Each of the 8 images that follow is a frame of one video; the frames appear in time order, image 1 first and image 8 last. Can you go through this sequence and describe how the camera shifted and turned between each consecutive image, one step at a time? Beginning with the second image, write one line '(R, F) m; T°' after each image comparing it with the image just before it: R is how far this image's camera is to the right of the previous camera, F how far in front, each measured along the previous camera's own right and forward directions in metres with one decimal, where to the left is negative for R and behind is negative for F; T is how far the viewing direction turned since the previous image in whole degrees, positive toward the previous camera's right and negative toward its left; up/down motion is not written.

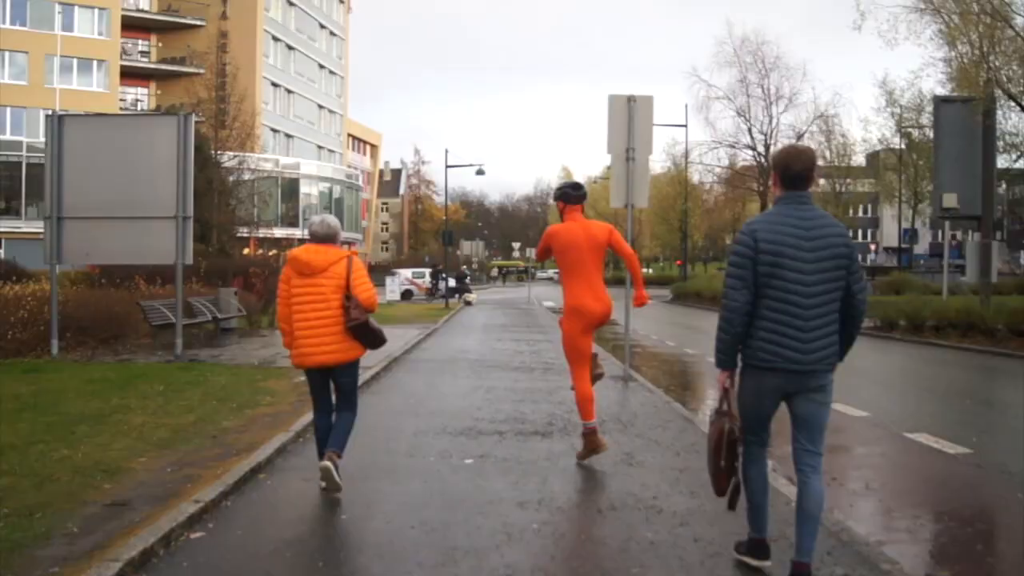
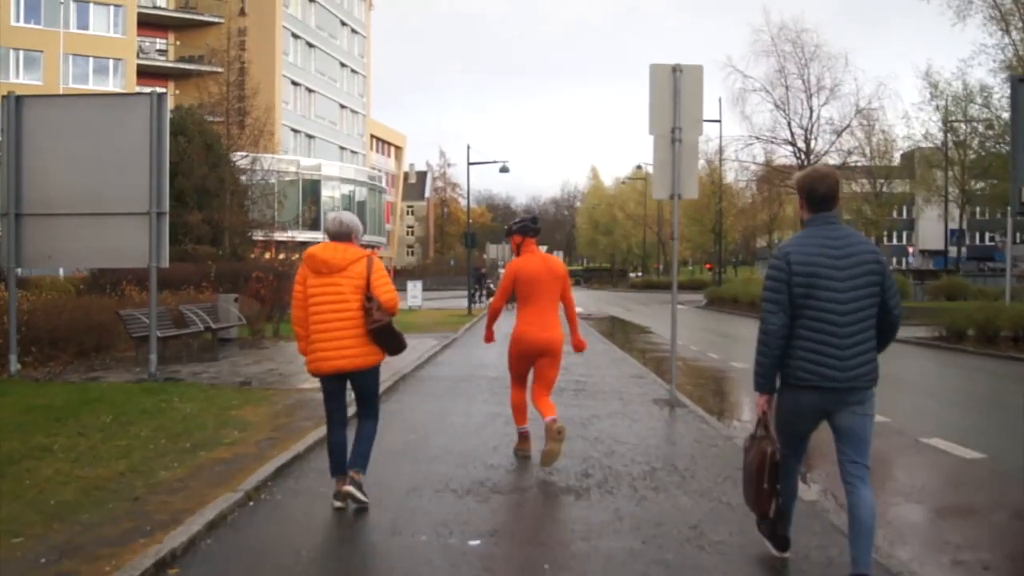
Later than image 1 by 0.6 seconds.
(0.0, +2.3) m; -1°
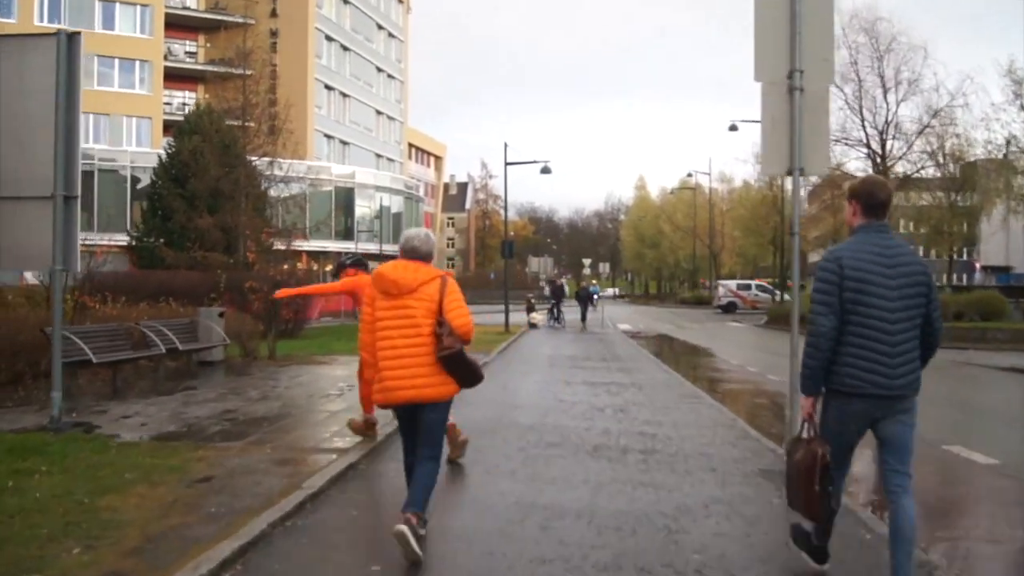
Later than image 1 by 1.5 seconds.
(0.0, +4.1) m; -2°
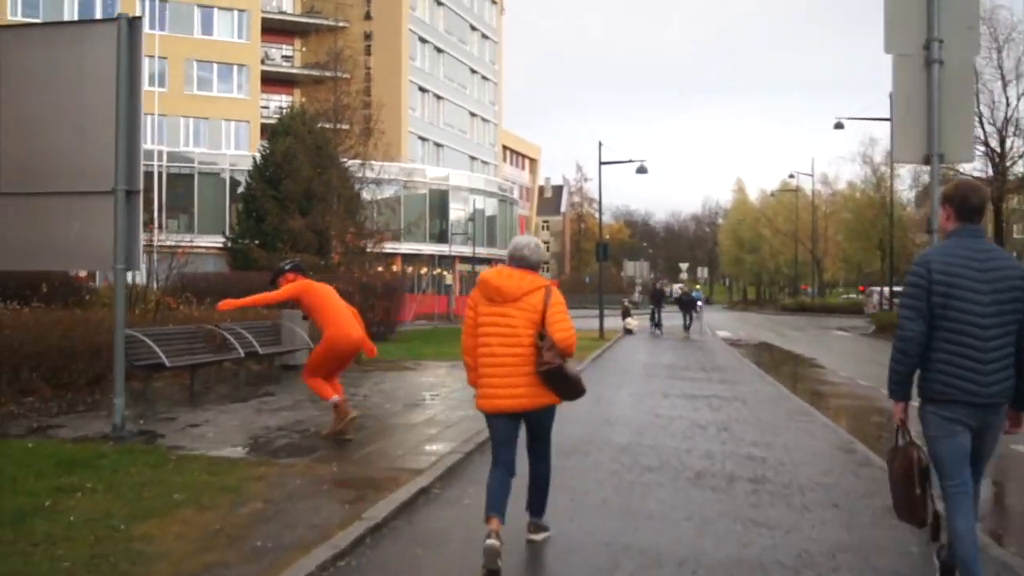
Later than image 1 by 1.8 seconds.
(0.0, +0.9) m; -5°
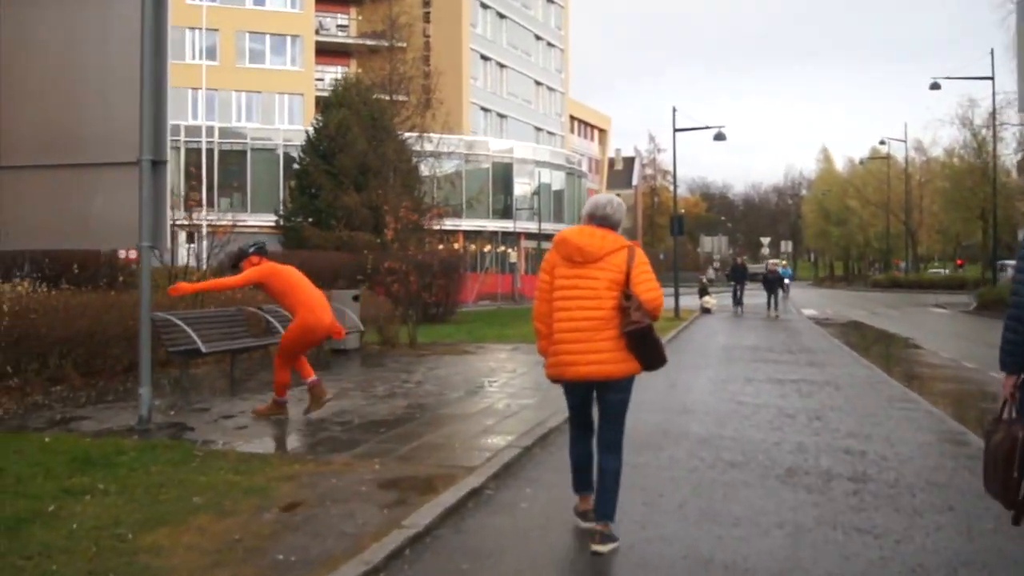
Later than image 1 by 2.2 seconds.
(0.0, +0.9) m; -3°
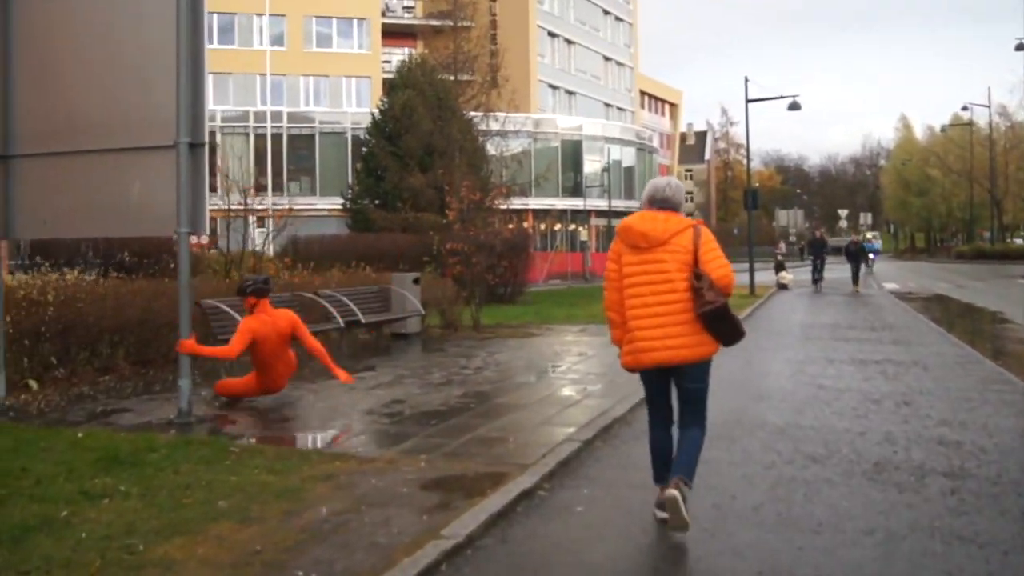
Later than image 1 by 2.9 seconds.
(+0.1, +0.6) m; -4°
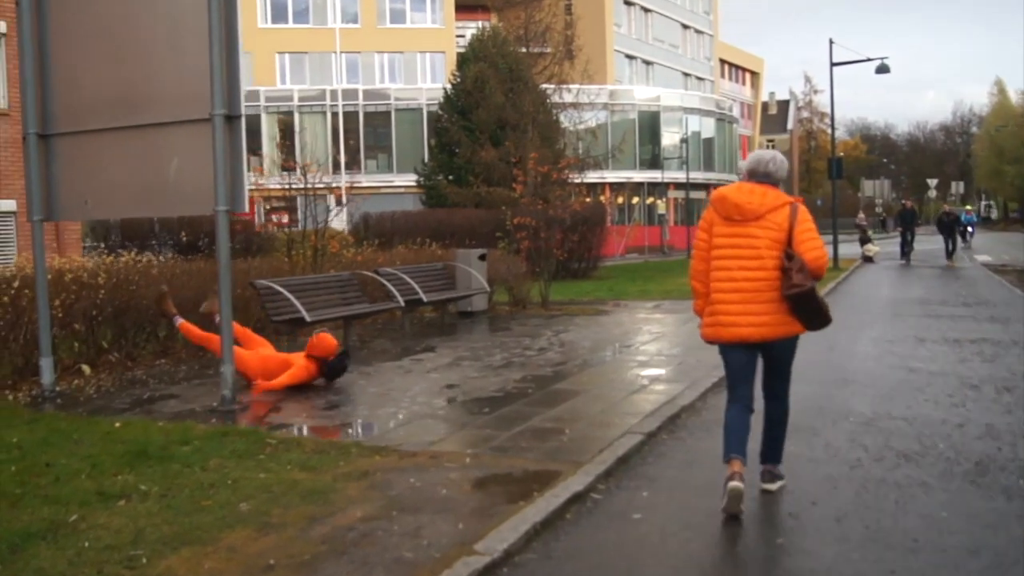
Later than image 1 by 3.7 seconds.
(+0.1, +0.6) m; -4°
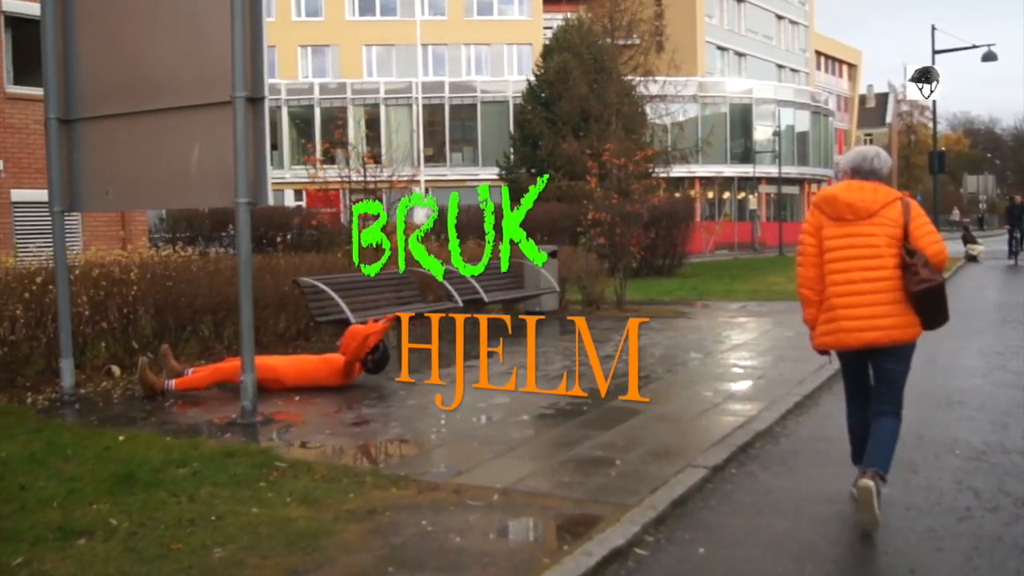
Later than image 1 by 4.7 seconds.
(+0.2, +0.9) m; -5°
